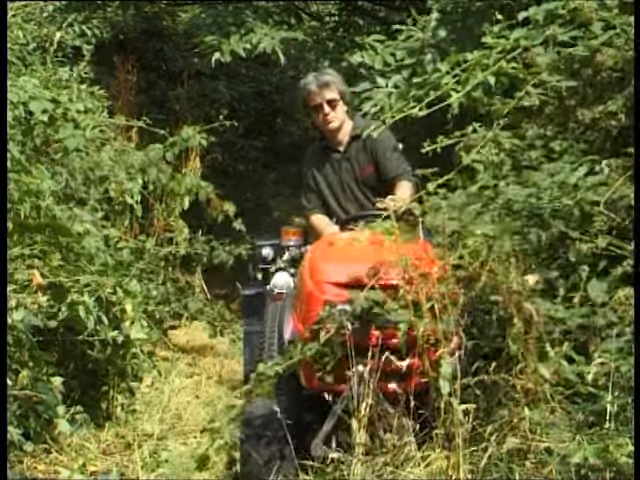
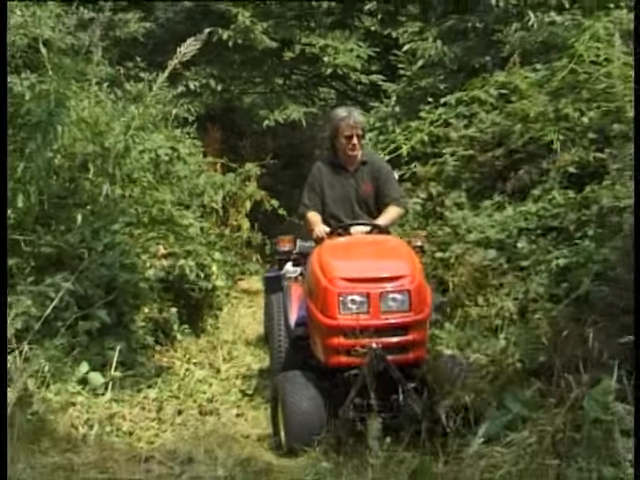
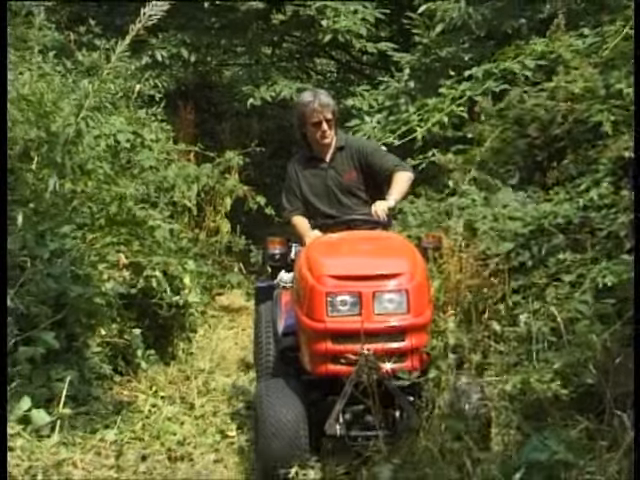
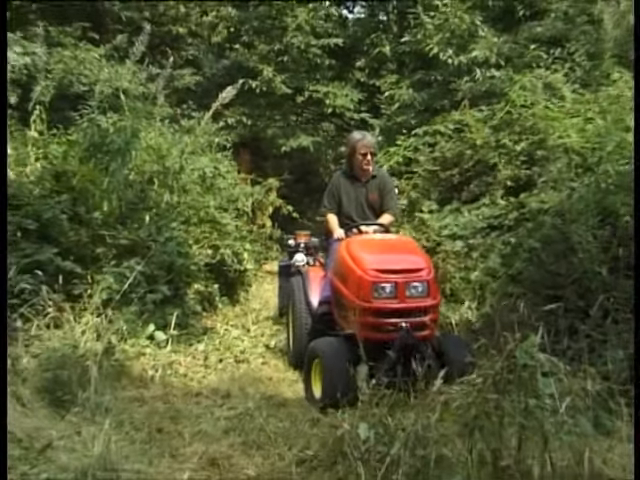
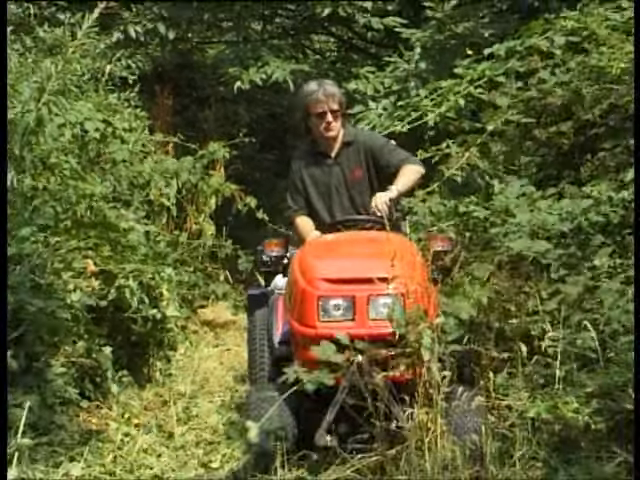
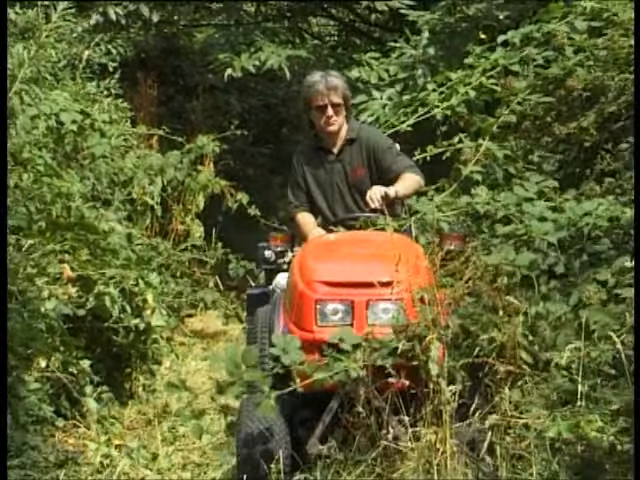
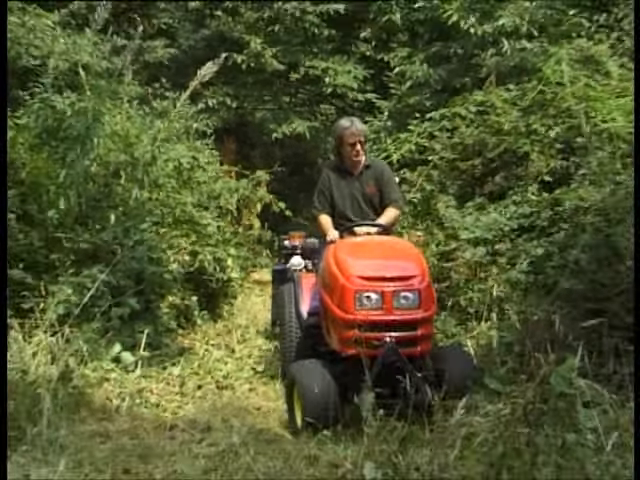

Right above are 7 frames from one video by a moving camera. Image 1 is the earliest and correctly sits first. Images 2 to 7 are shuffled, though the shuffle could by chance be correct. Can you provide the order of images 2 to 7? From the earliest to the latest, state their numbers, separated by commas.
6, 5, 3, 2, 7, 4
